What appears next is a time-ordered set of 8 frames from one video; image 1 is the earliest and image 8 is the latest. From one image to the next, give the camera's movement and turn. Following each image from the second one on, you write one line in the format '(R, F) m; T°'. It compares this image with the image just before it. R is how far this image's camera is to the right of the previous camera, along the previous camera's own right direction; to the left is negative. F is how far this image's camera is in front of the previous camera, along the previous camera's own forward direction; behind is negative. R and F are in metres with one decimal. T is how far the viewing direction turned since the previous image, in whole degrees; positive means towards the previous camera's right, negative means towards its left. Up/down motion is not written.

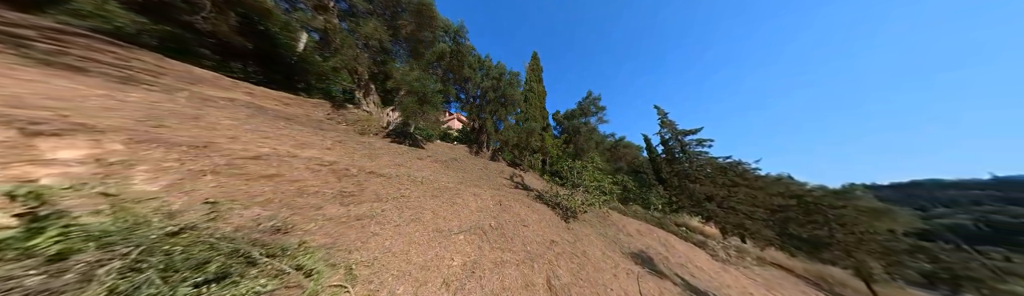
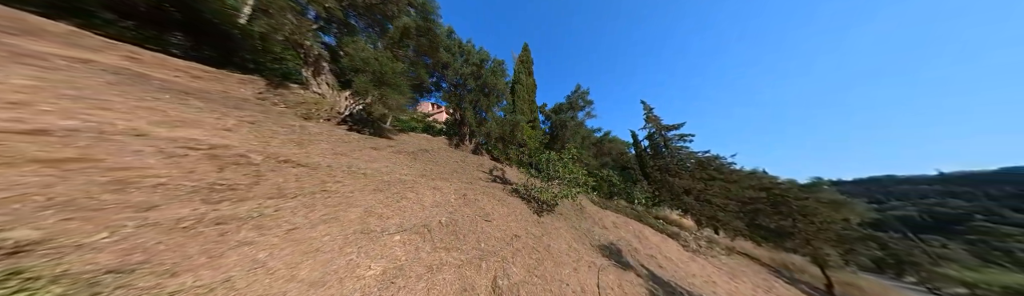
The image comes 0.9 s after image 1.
(+0.9, +0.7) m; +3°
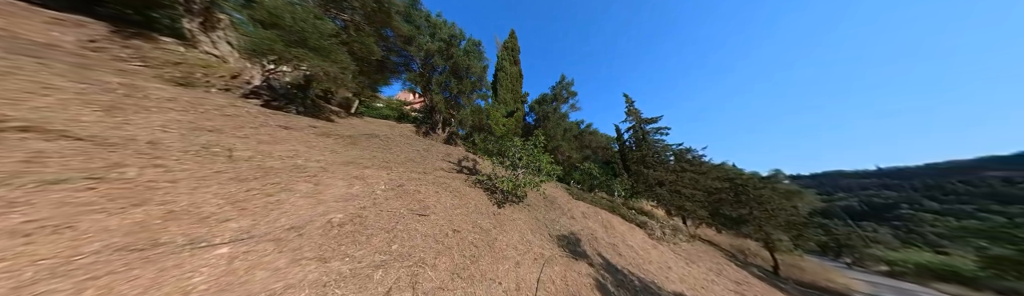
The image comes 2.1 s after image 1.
(+1.2, +0.9) m; +4°
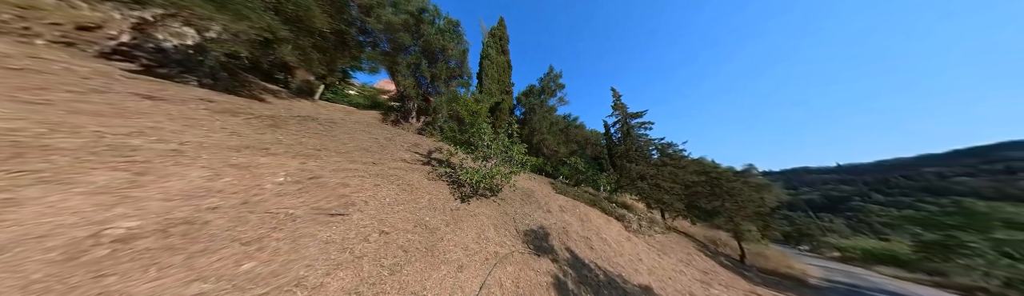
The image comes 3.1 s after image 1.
(+0.9, +0.8) m; +3°
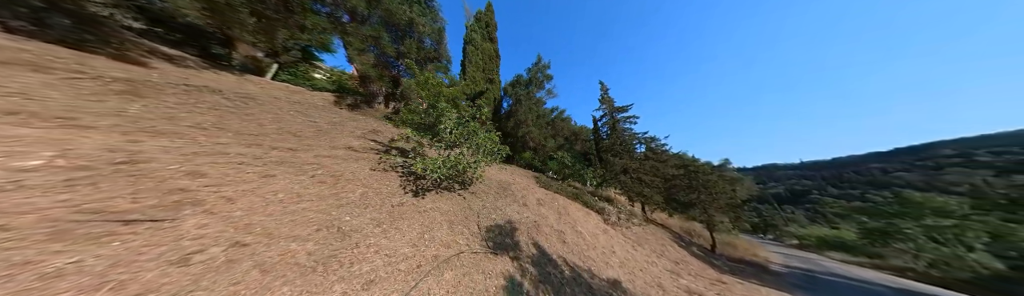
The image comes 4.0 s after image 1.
(+0.9, +0.9) m; +4°
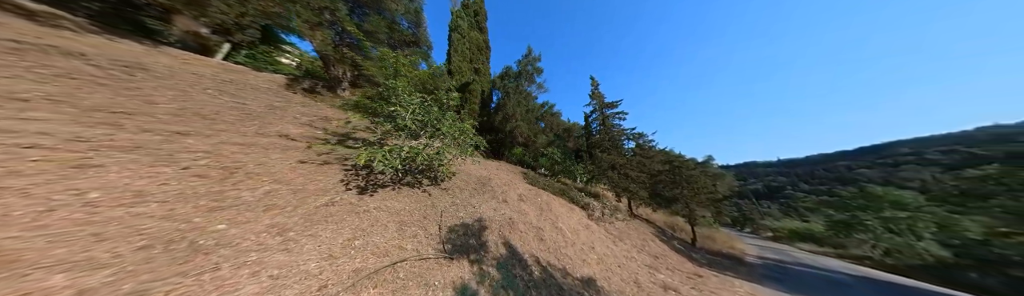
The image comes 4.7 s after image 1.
(+0.8, +0.7) m; +3°
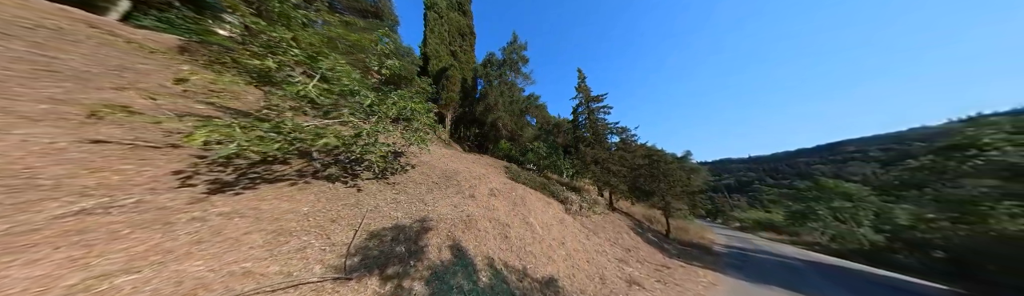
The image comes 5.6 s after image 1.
(+1.1, +1.0) m; +4°
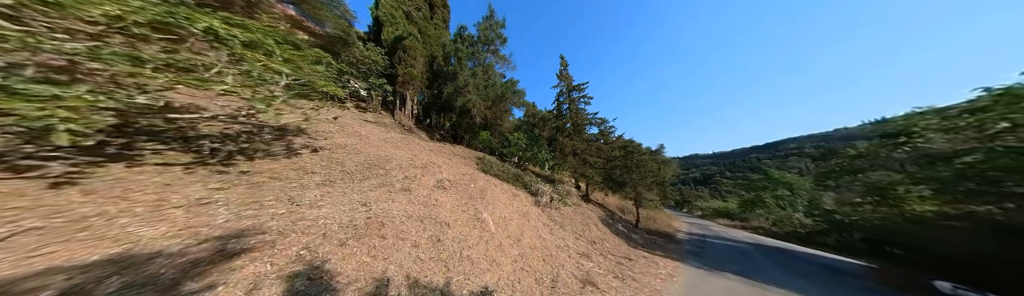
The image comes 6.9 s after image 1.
(+1.7, +1.6) m; +5°
